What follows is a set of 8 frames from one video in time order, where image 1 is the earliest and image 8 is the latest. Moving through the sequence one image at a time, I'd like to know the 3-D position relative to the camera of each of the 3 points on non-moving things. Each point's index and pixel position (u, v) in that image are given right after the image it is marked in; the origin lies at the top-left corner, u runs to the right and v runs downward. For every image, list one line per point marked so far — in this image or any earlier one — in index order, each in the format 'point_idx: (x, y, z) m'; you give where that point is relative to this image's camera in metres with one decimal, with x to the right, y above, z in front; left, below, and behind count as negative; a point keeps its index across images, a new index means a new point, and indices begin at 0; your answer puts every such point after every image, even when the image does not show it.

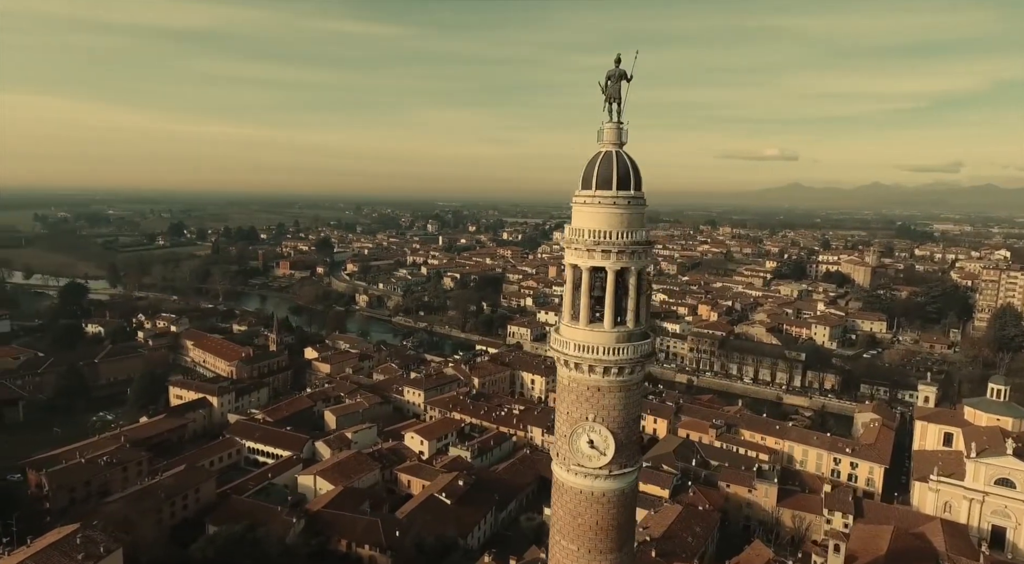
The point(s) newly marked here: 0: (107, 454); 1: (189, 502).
0: (-14.2, -6.0, +23.5) m
1: (-10.3, -6.9, +21.0) m
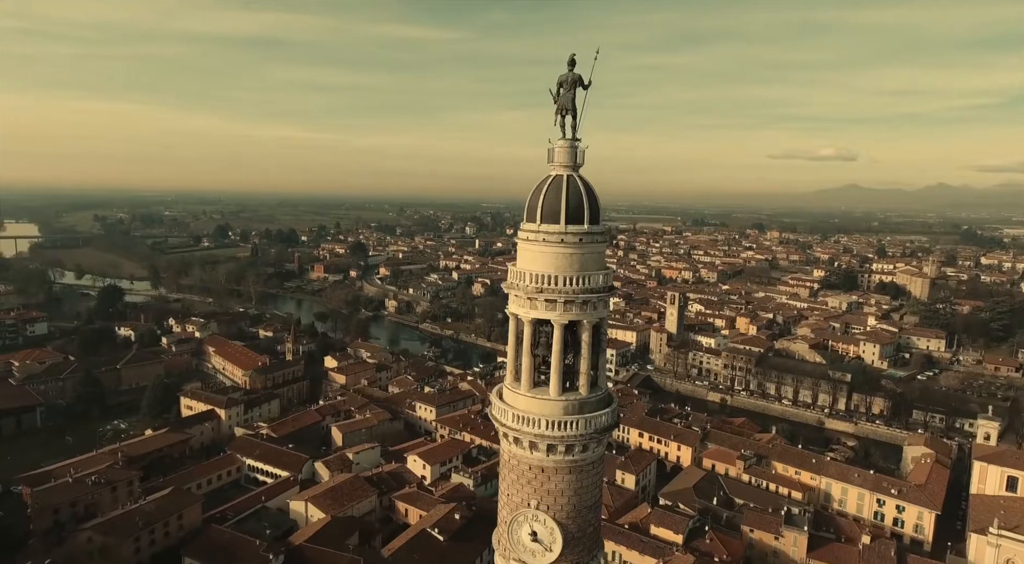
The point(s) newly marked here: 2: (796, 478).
0: (-13.8, -6.3, +23.0) m
1: (-10.0, -7.2, +20.3) m
2: (+7.5, -5.1, +18.6) m
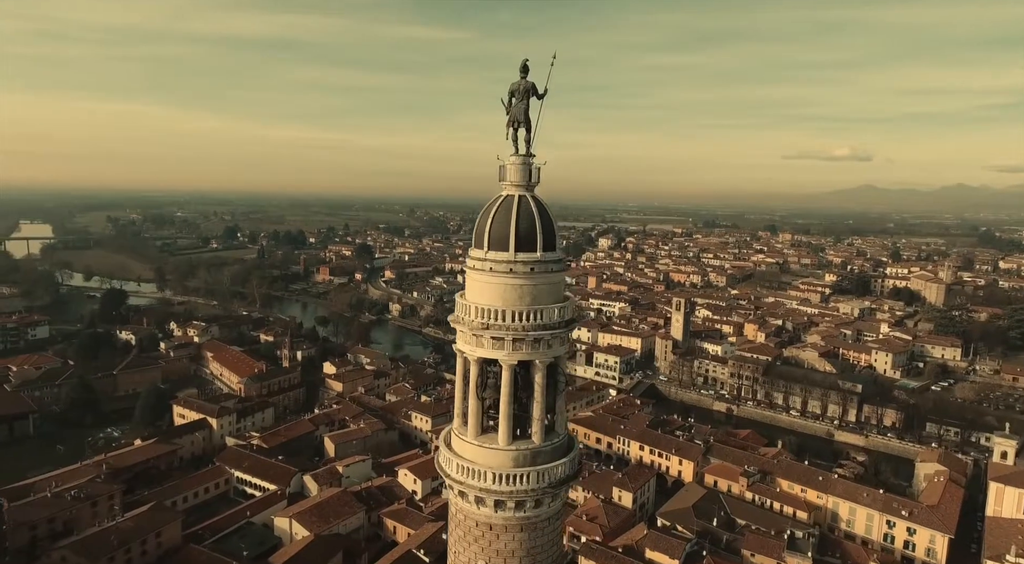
0: (-13.9, -6.5, +22.5) m
1: (-10.2, -7.4, +19.7) m
2: (+7.3, -5.4, +17.7) m
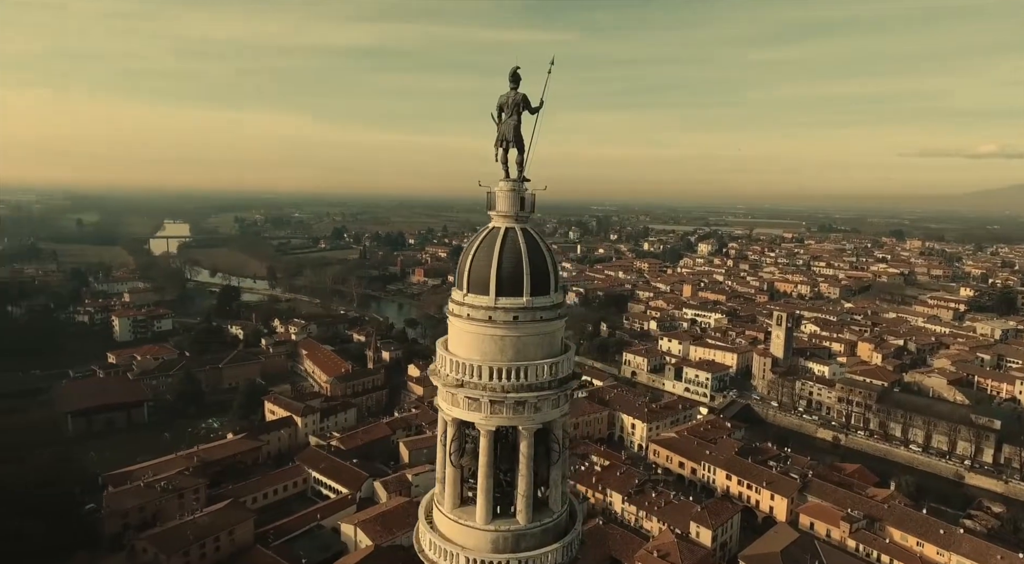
0: (-11.4, -6.5, +23.3) m
1: (-8.2, -7.4, +20.0) m
2: (+8.8, -5.7, +15.3) m
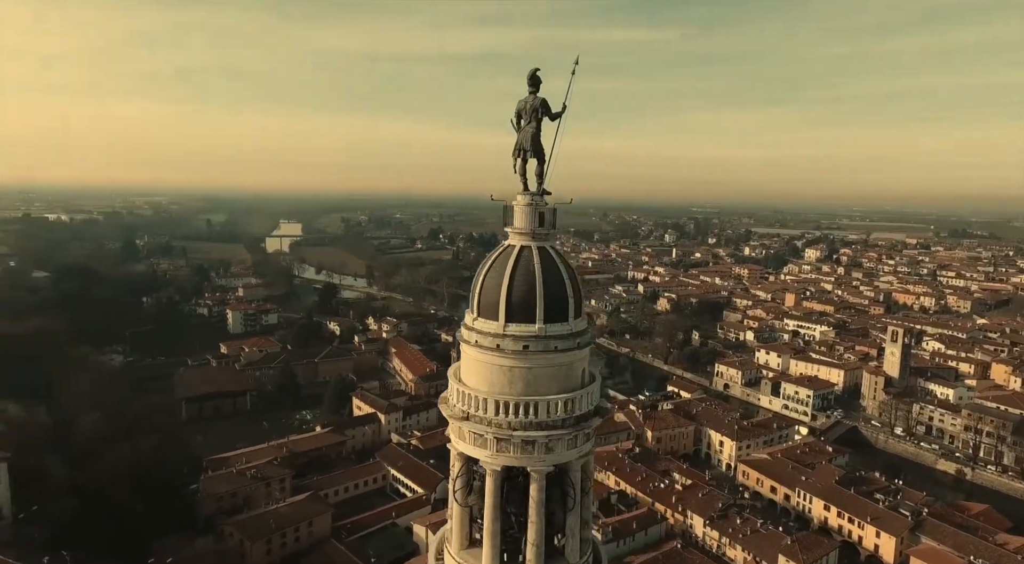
0: (-8.8, -6.3, +24.0) m
1: (-6.1, -7.2, +20.2) m
2: (+10.1, -6.0, +13.2) m
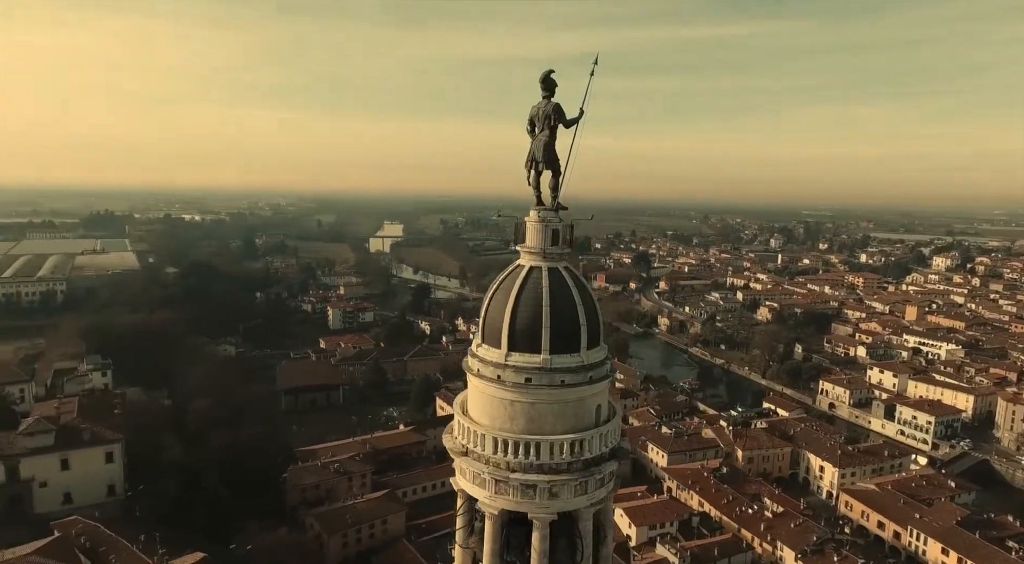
0: (-6.0, -6.1, +24.2) m
1: (-3.9, -7.1, +20.1) m
2: (+11.1, -6.3, +10.8) m
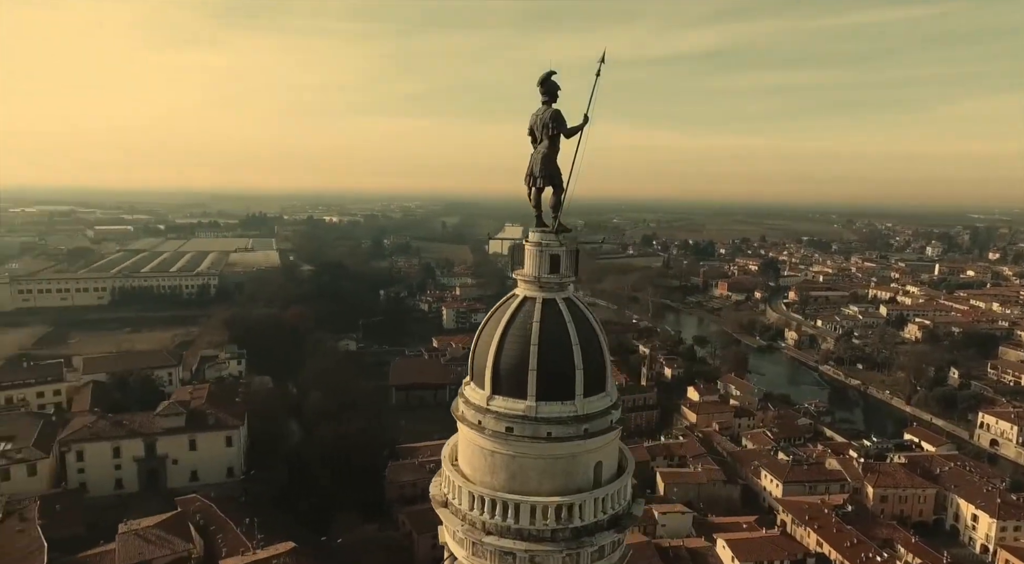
0: (-2.7, -6.0, +23.8) m
1: (-1.4, -7.0, +19.3) m
2: (+11.5, -6.5, +7.3) m
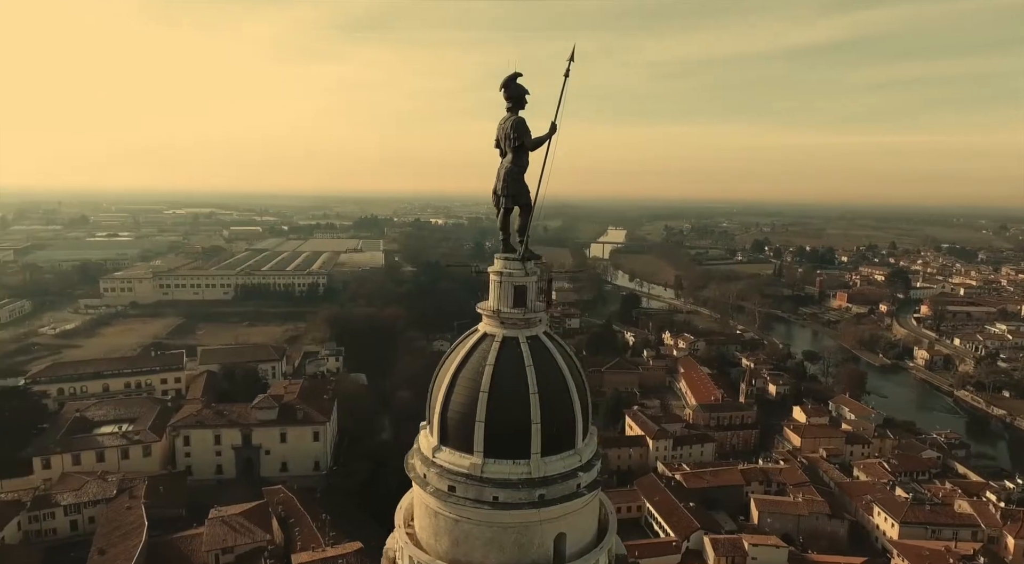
0: (0.0, -6.0, +22.6) m
1: (+0.4, -7.0, +18.0) m
2: (+11.3, -6.6, +4.1) m
